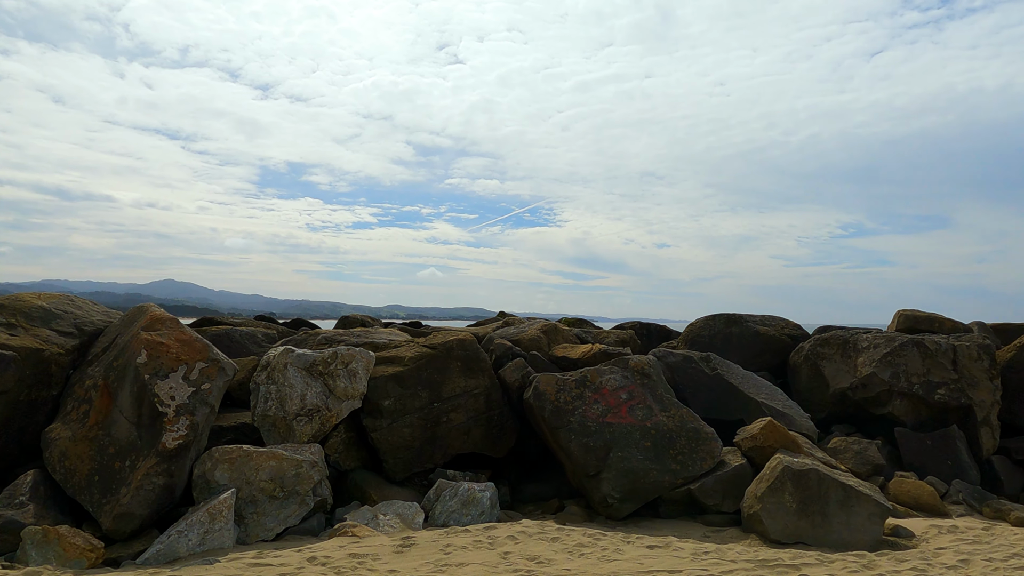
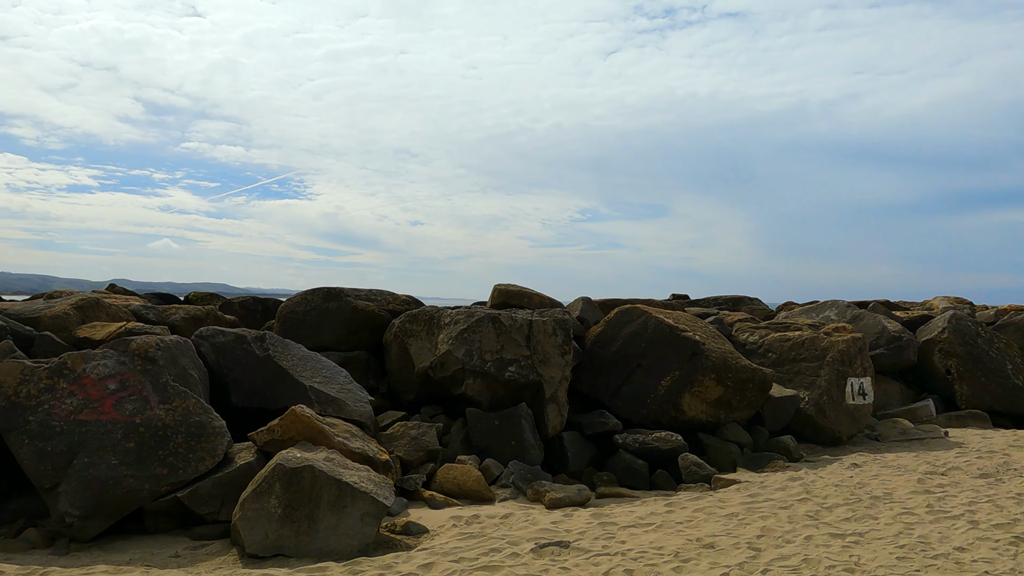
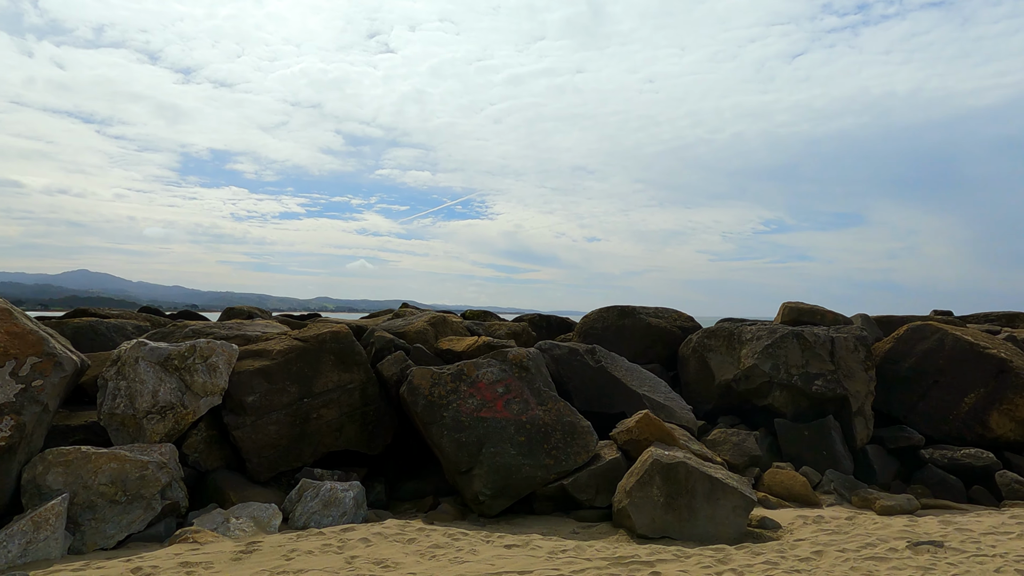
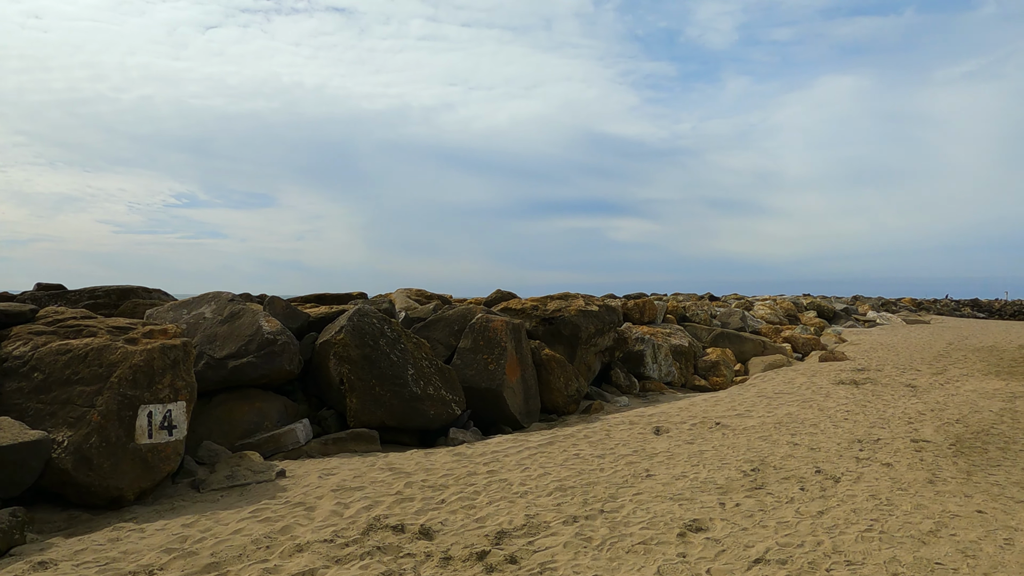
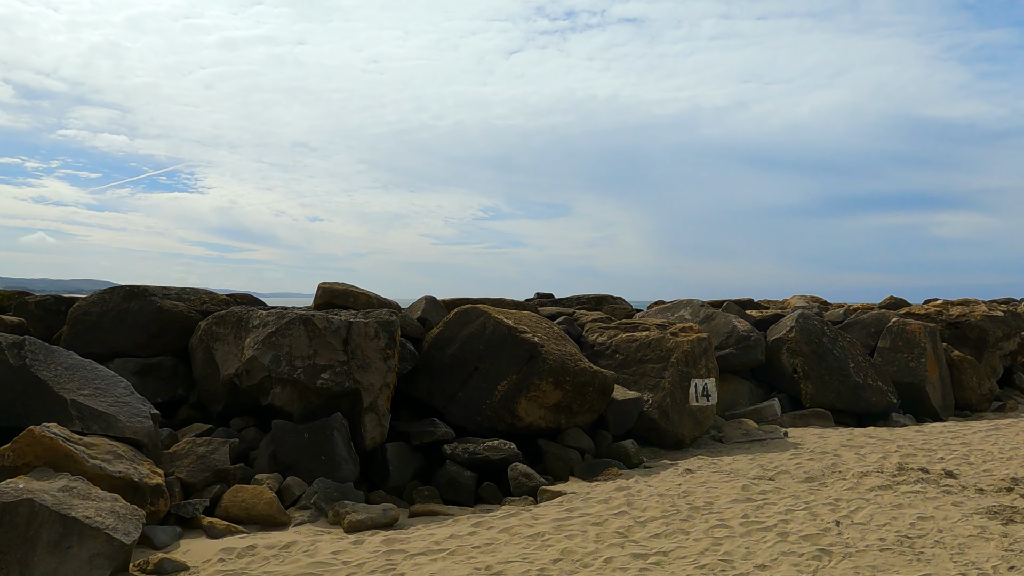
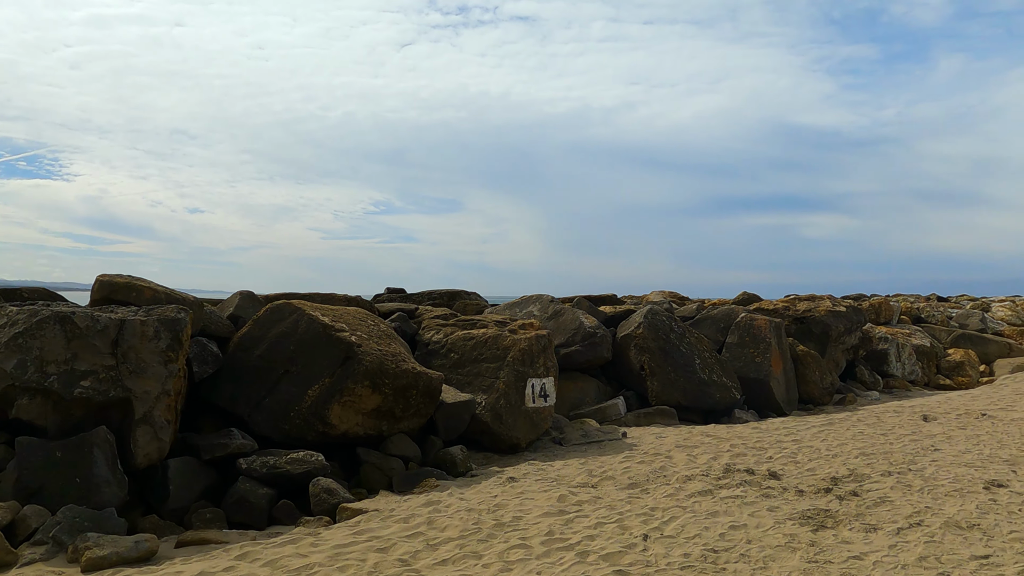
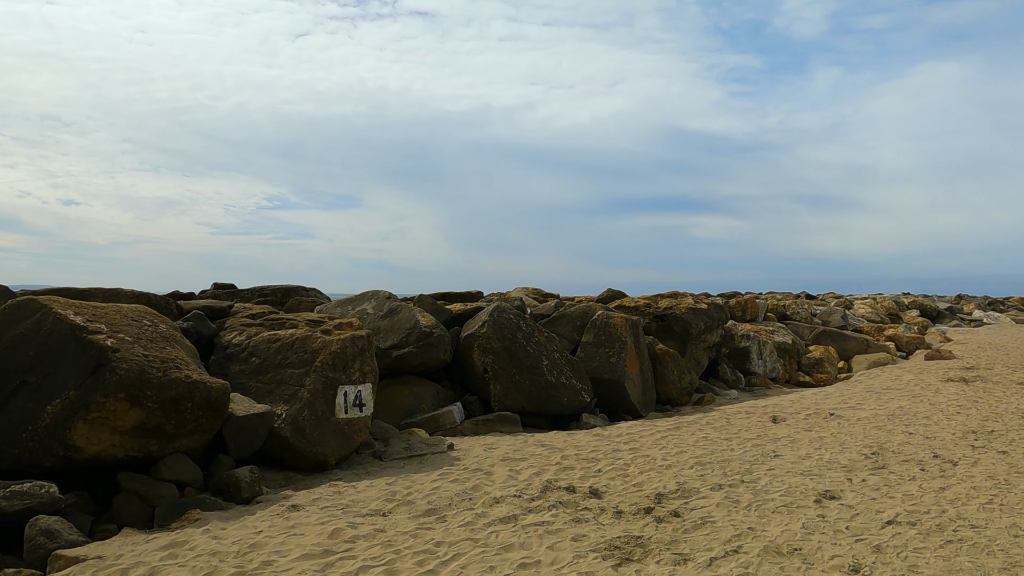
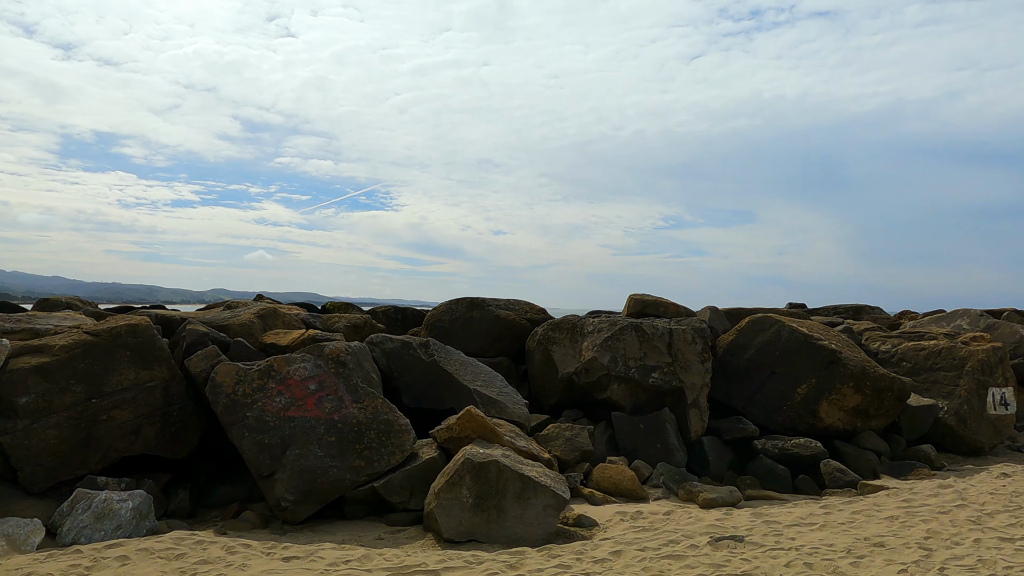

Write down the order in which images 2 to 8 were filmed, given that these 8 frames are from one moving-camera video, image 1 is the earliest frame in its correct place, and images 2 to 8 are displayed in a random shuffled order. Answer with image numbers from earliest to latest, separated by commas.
3, 8, 2, 5, 6, 7, 4
